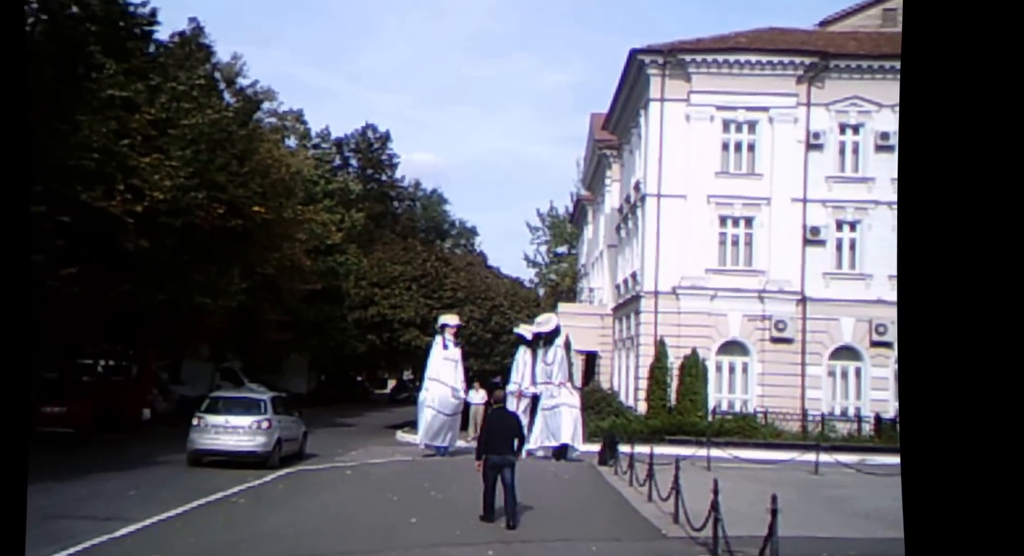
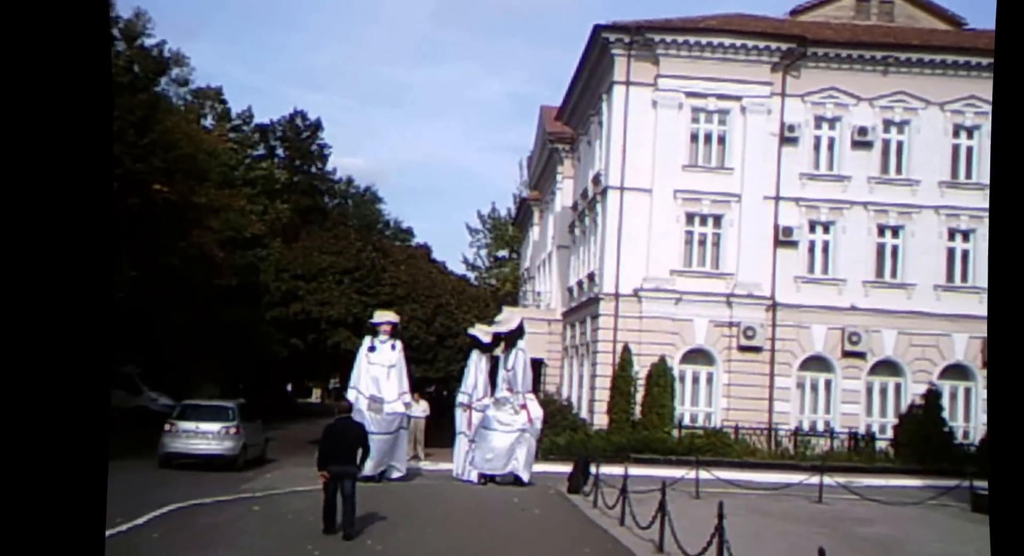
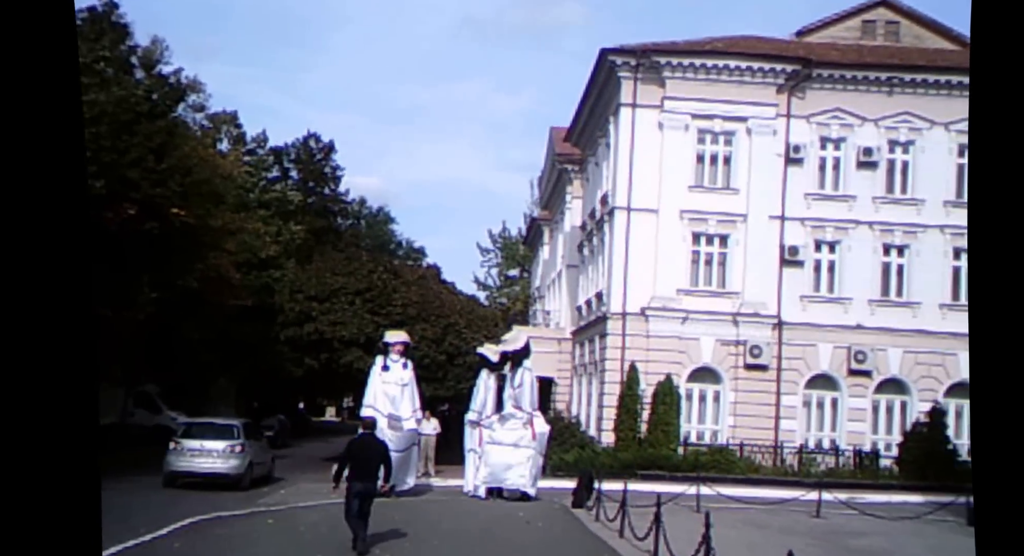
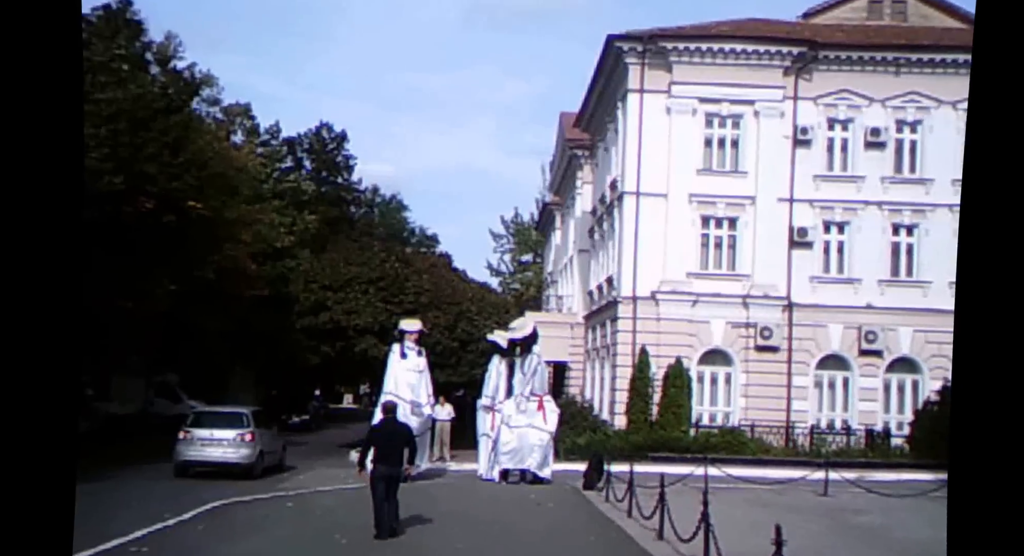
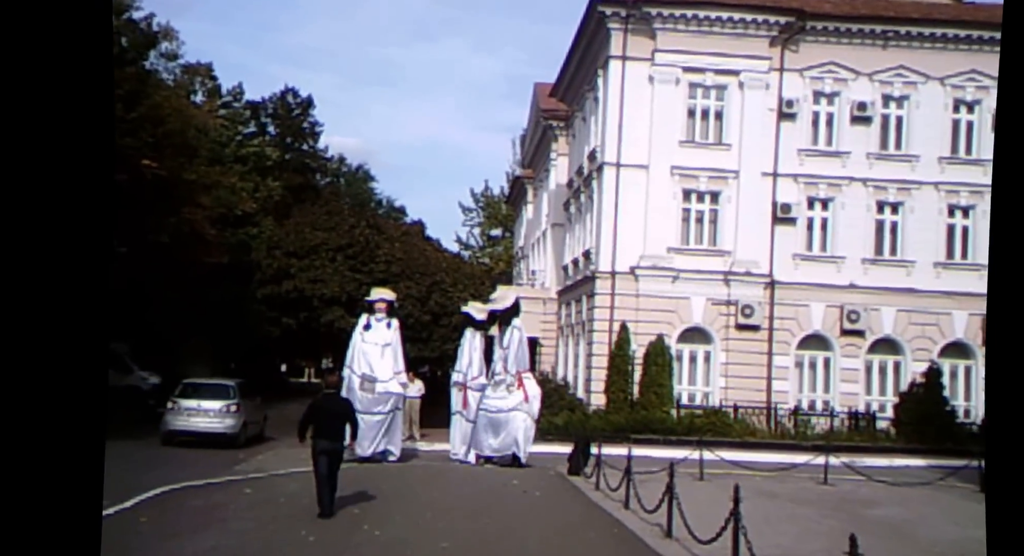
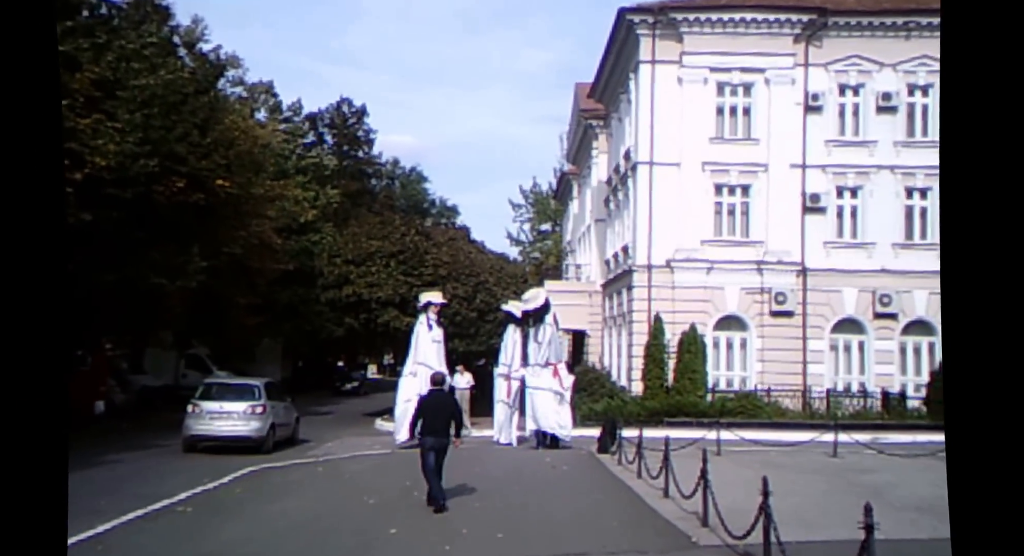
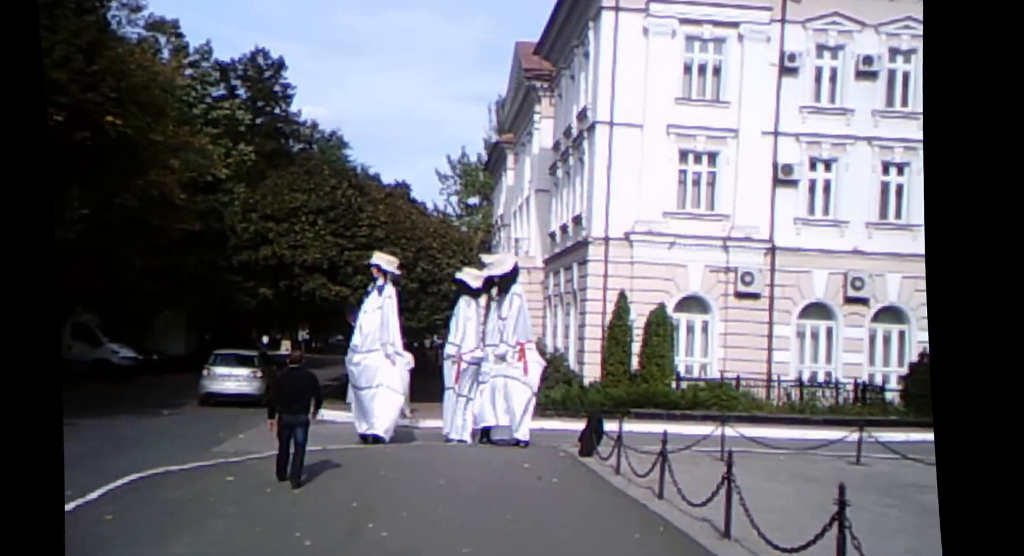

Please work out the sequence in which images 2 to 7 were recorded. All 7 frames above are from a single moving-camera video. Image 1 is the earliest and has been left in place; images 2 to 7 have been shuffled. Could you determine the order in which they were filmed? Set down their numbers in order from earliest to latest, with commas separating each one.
6, 4, 3, 2, 5, 7
